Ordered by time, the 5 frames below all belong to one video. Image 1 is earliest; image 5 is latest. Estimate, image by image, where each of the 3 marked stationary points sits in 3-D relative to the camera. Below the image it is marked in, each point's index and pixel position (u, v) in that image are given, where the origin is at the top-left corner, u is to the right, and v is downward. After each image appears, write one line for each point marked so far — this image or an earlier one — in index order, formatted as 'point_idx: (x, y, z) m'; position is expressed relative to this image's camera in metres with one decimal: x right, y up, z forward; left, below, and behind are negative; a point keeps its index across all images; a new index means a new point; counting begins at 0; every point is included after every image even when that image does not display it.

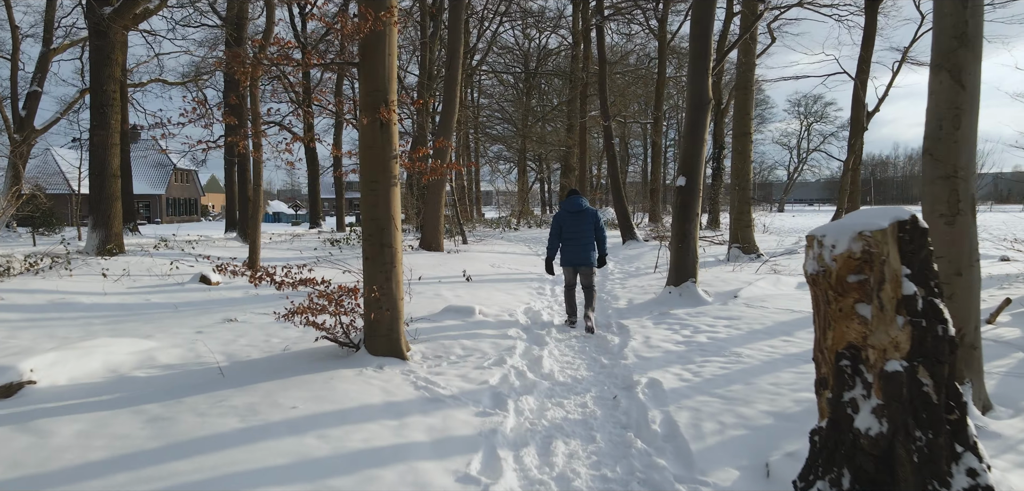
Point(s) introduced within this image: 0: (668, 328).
0: (+1.4, -0.7, +5.5) m
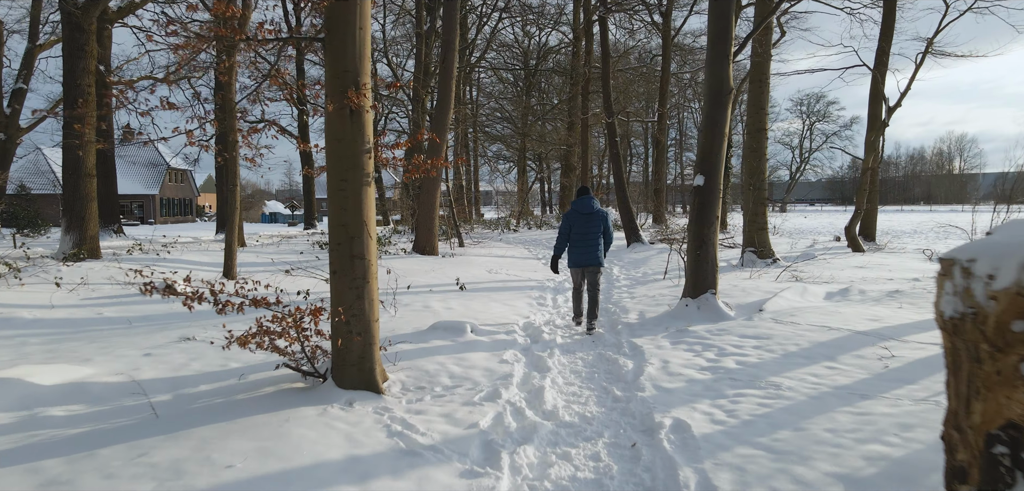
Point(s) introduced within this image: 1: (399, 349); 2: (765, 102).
0: (+1.4, -0.8, +4.8) m
1: (-0.8, -0.8, +4.6) m
2: (+4.0, +2.3, +9.7) m
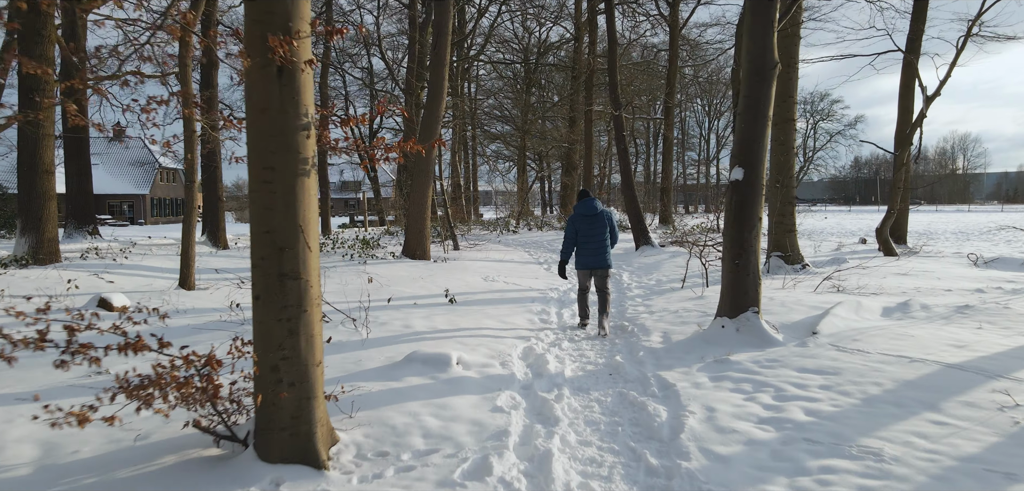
0: (+1.3, -0.9, +3.7) m
1: (-0.9, -0.8, +3.5) m
2: (+4.0, +2.2, +8.6) m
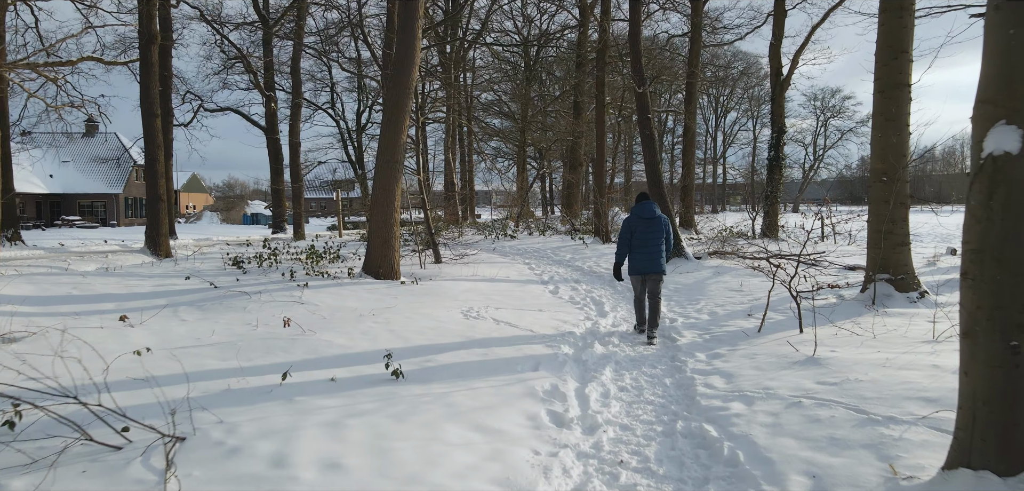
0: (+1.3, -1.1, +0.9) m
1: (-0.9, -1.0, +0.8) m
2: (+3.9, +2.0, +5.8) m
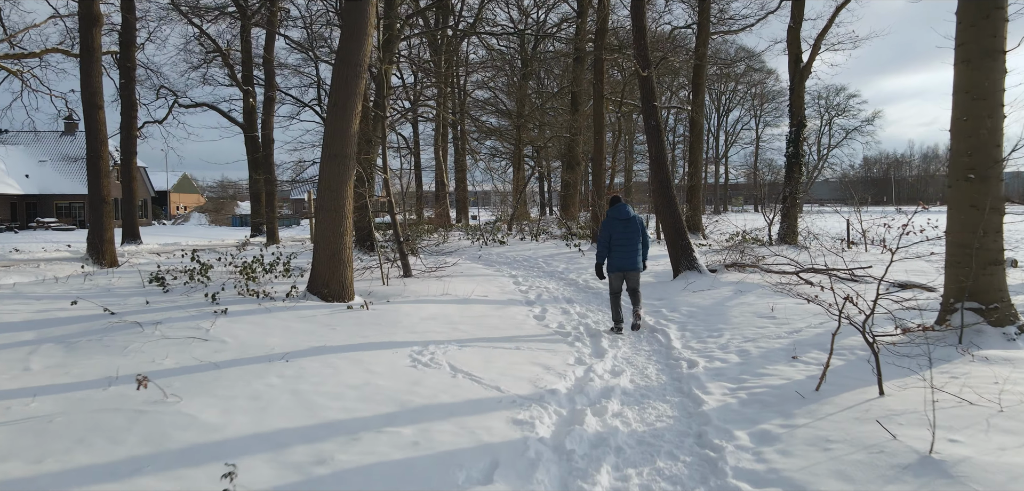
0: (+1.0, -1.2, -0.6) m
1: (-1.2, -1.2, -0.8) m
2: (+3.6, +1.9, +4.3) m
